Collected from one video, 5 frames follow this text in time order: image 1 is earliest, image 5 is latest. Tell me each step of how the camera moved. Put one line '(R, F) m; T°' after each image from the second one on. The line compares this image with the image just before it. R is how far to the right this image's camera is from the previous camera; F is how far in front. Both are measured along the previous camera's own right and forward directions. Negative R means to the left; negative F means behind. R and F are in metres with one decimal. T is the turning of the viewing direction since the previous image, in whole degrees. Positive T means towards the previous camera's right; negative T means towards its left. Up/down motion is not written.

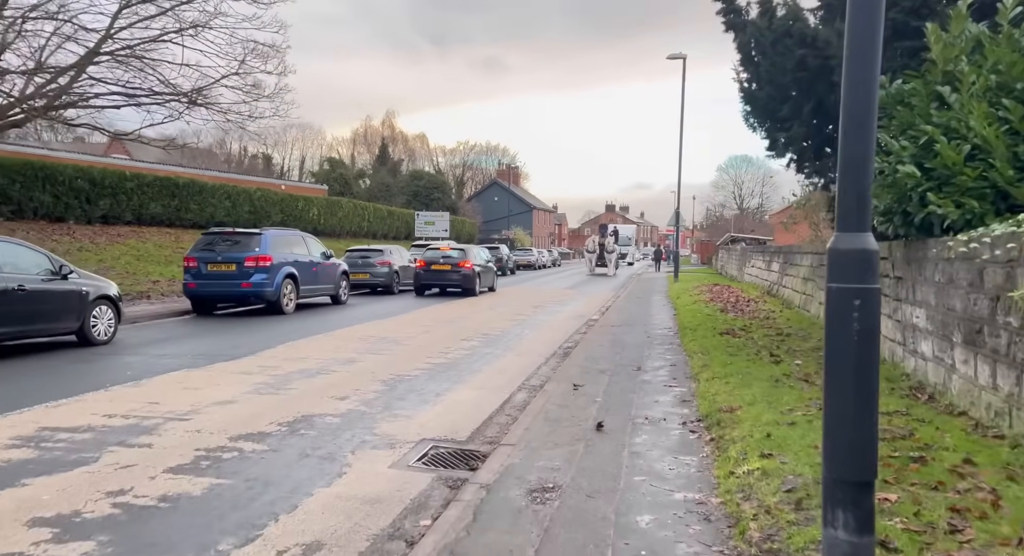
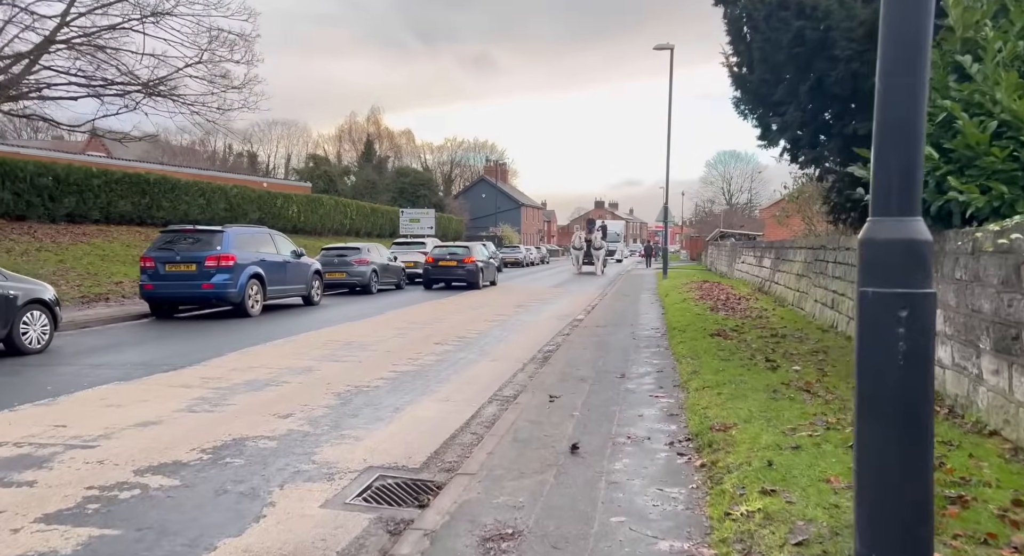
(+0.2, +0.9) m; +1°
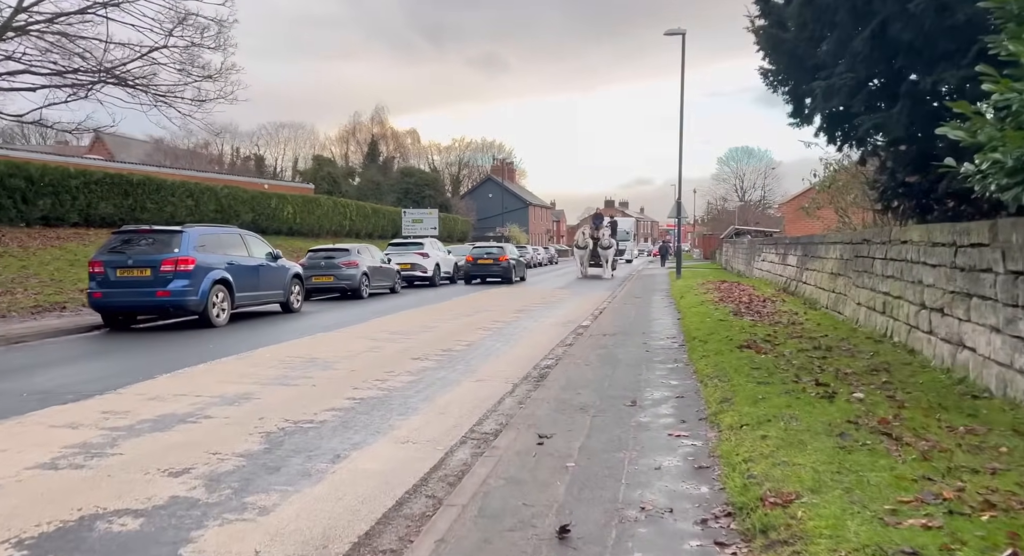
(+0.3, +1.8) m; -1°
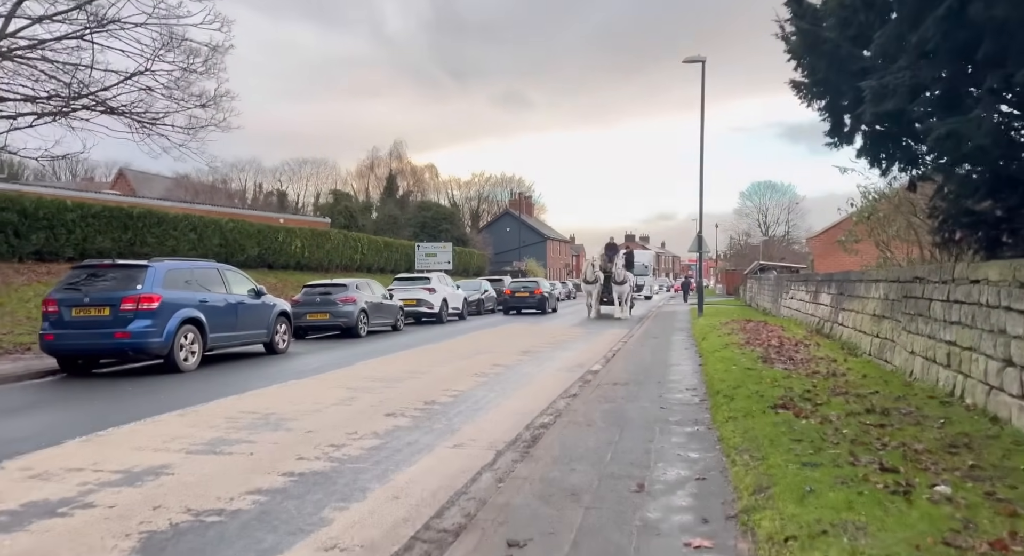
(+0.3, +1.5) m; -2°
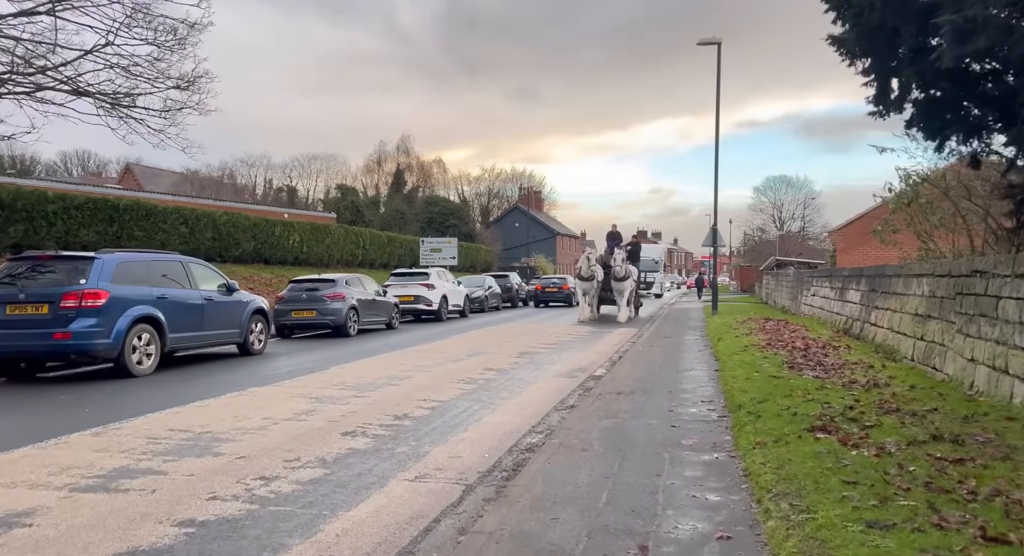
(+0.3, +1.5) m; -1°
